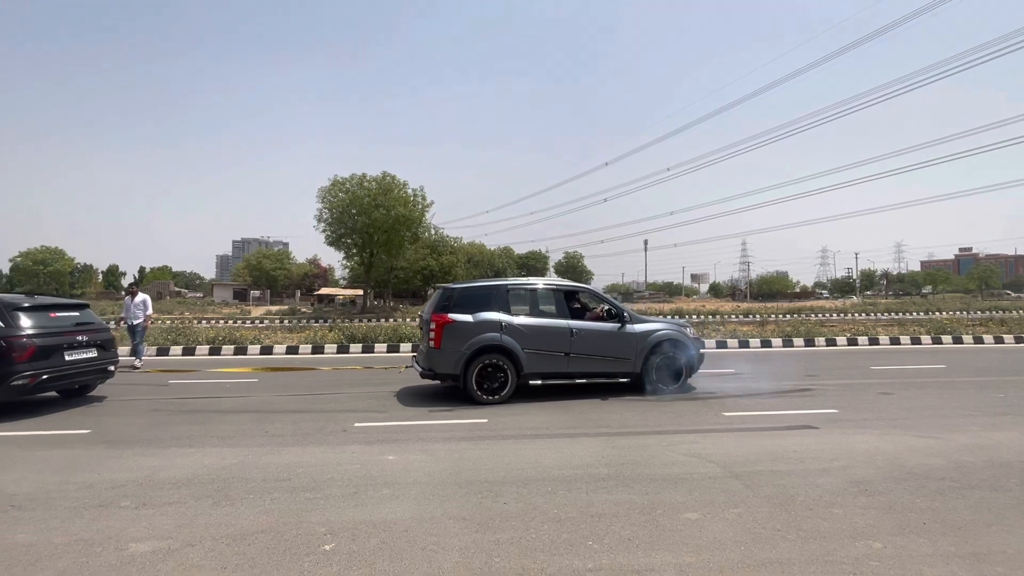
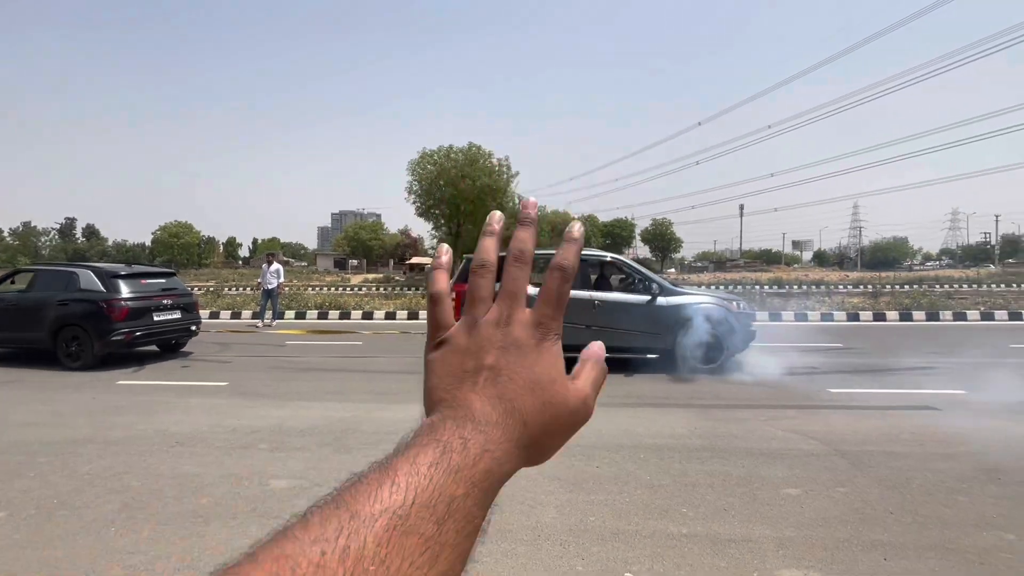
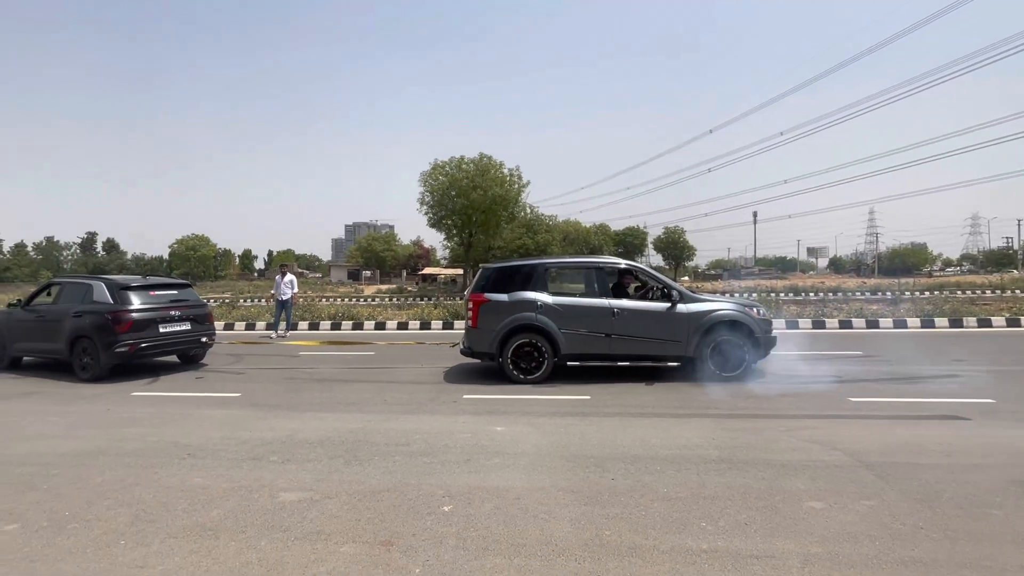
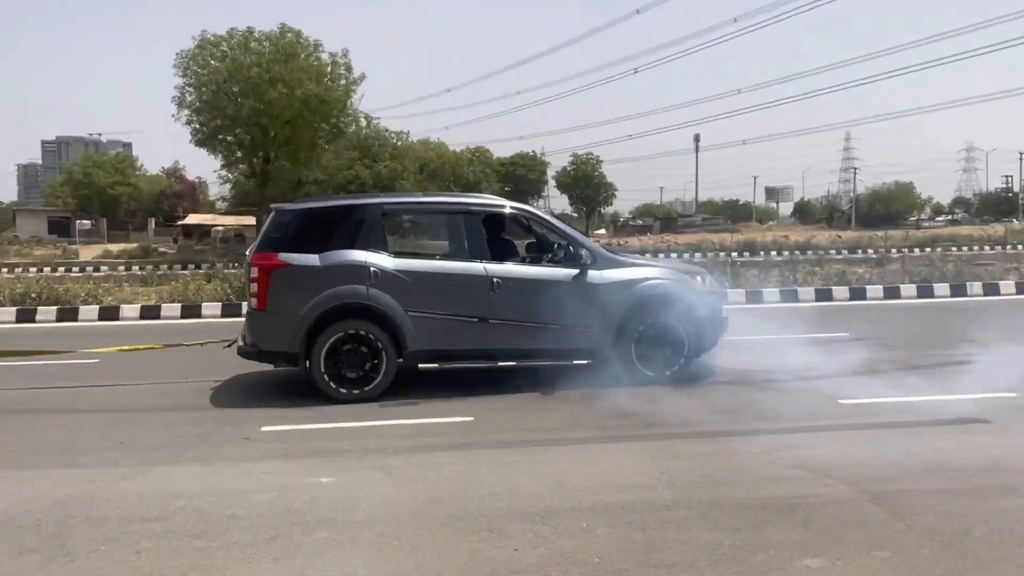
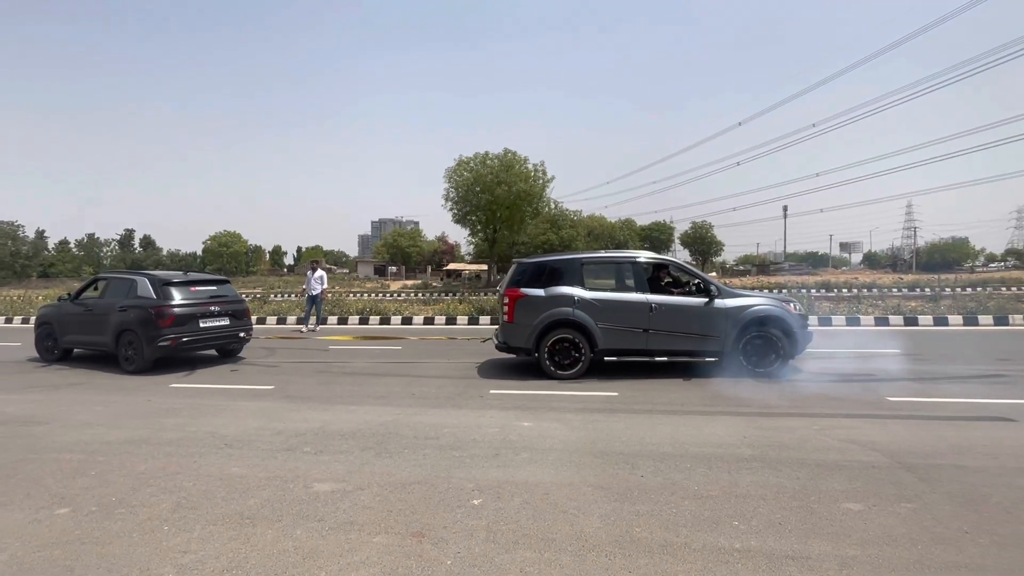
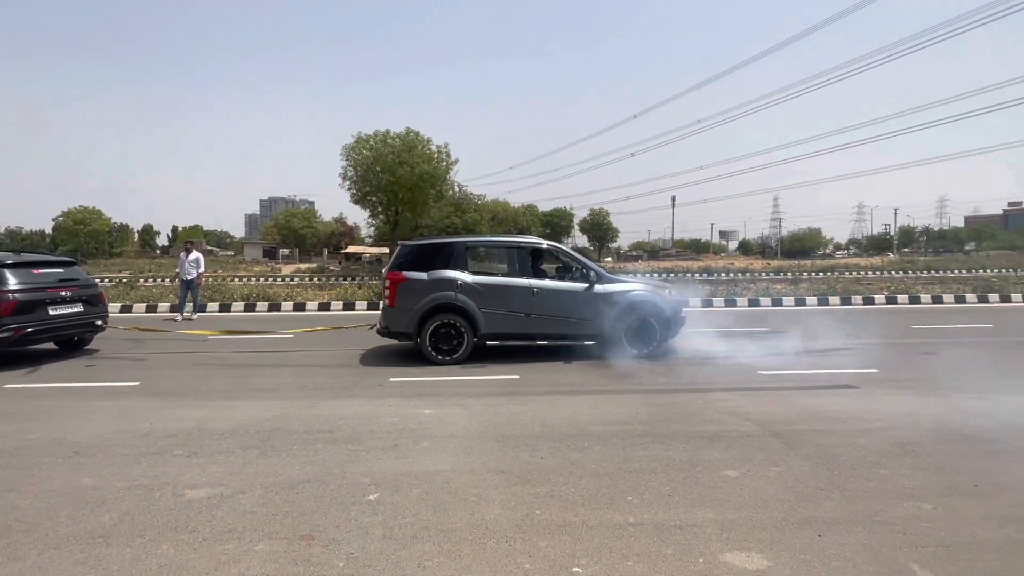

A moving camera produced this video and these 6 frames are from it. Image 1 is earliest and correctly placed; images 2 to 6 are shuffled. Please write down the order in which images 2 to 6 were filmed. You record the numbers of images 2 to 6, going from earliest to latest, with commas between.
3, 5, 2, 6, 4
